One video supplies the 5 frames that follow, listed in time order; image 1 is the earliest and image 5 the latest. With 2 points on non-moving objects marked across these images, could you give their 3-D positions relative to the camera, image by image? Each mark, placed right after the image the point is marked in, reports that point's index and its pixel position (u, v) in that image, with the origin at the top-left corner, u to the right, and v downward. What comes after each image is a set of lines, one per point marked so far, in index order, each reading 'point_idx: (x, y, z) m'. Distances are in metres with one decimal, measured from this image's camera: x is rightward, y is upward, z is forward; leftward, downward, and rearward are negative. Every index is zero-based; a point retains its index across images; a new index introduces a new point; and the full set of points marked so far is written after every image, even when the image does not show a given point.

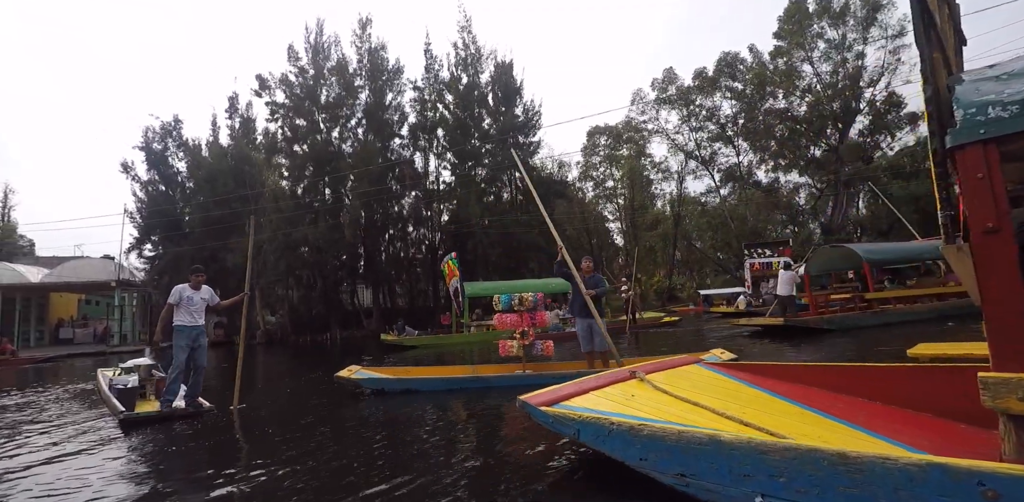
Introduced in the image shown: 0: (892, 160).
0: (+16.2, +3.8, +20.0) m
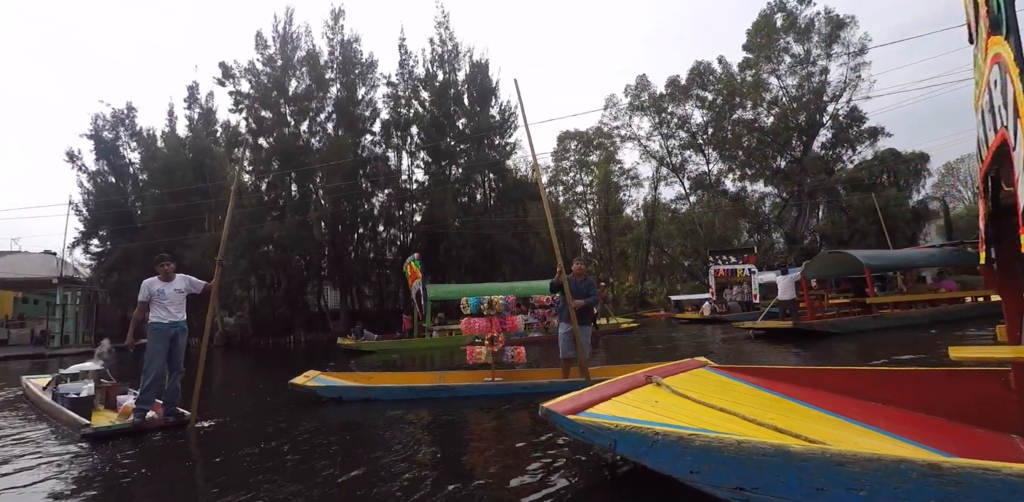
0: (+15.0, +3.4, +20.9) m
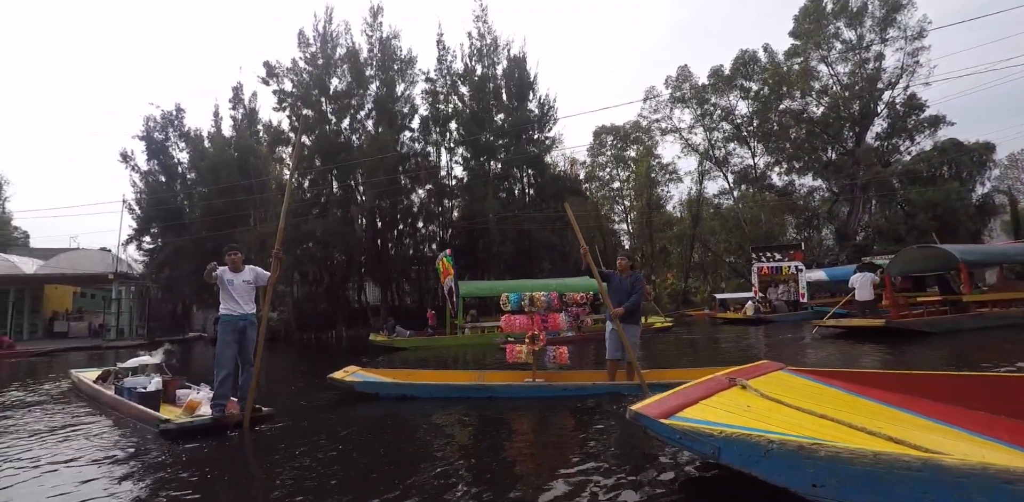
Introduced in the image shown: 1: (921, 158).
0: (+16.5, +3.6, +19.7) m
1: (+17.0, +3.9, +19.7) m
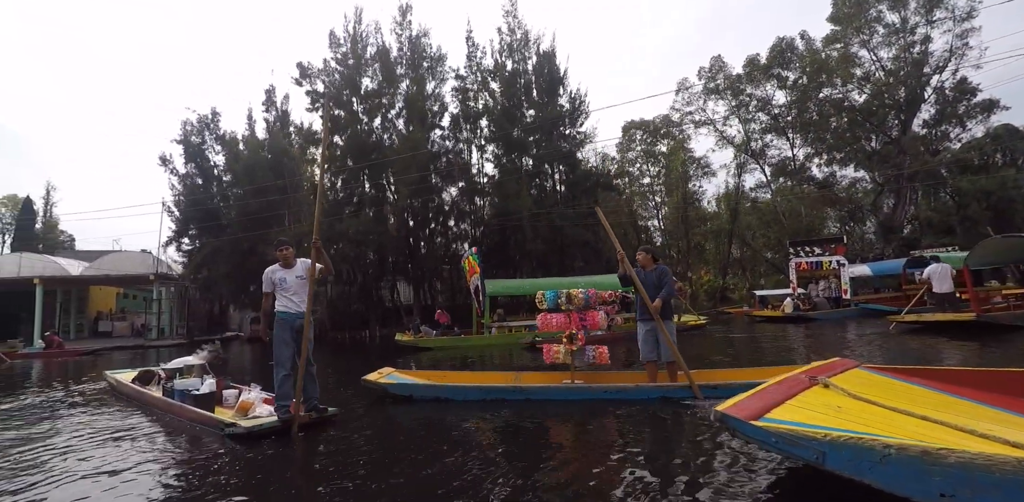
0: (+17.6, +3.8, +18.8) m
1: (+18.1, +4.2, +18.8) m
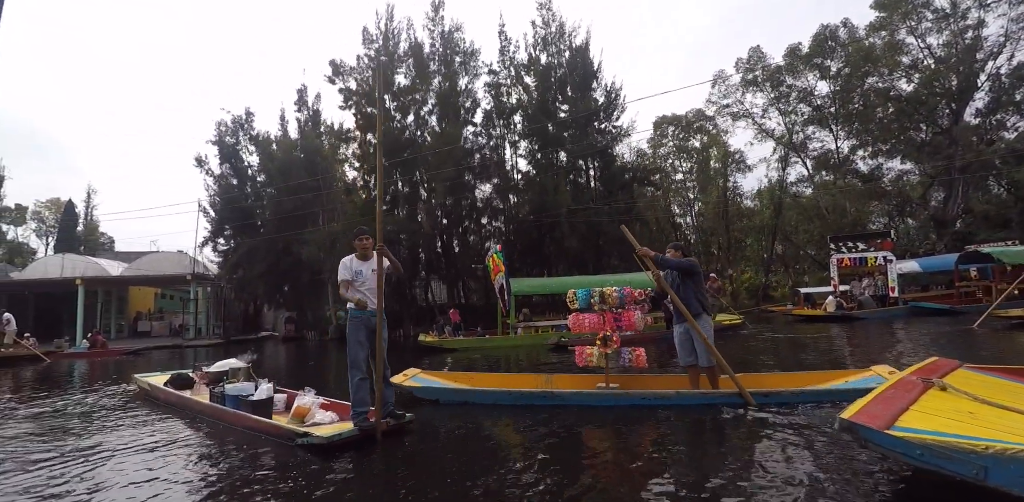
0: (+18.8, +4.0, +17.8) m
1: (+19.2, +4.3, +17.8) m
